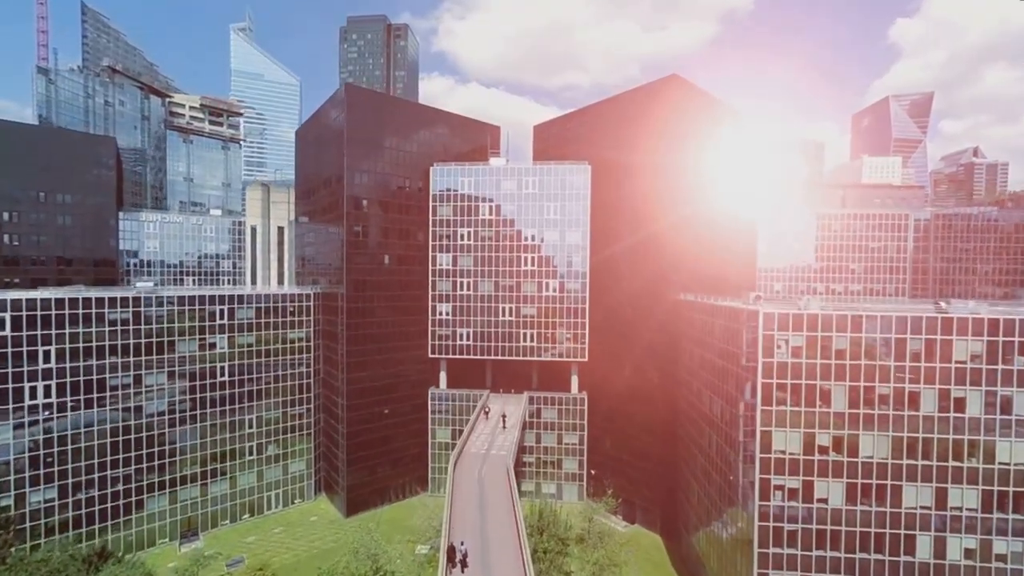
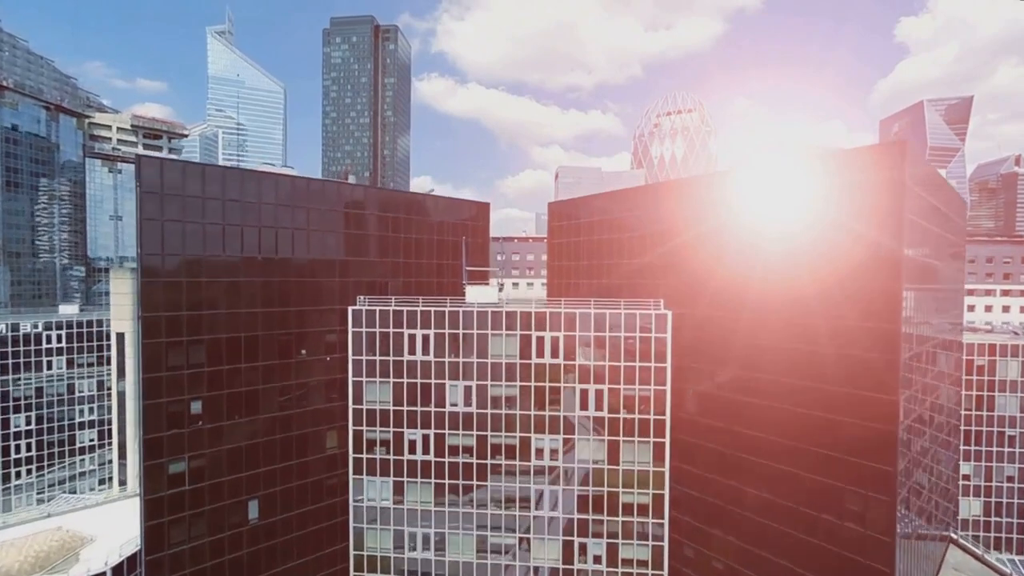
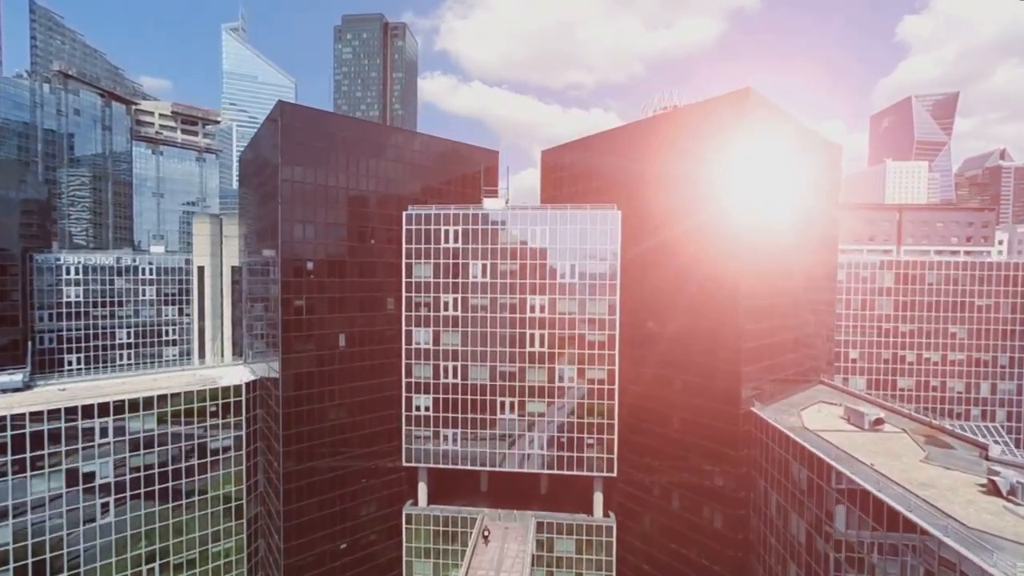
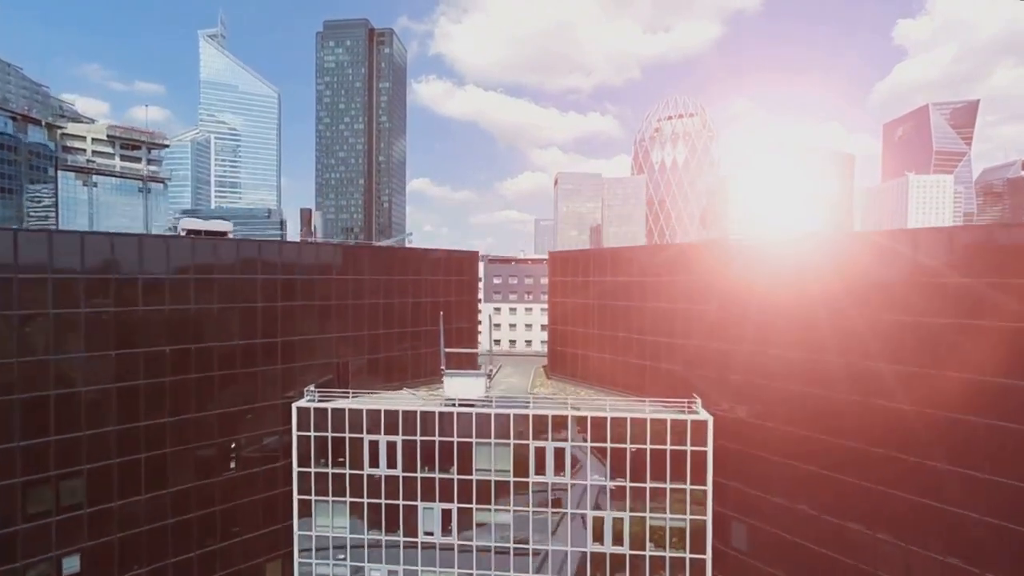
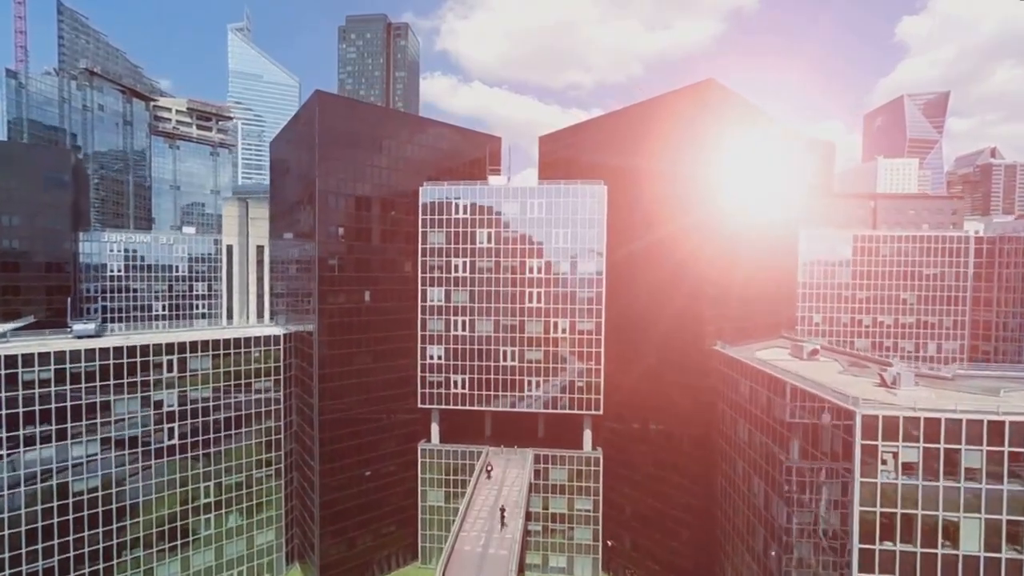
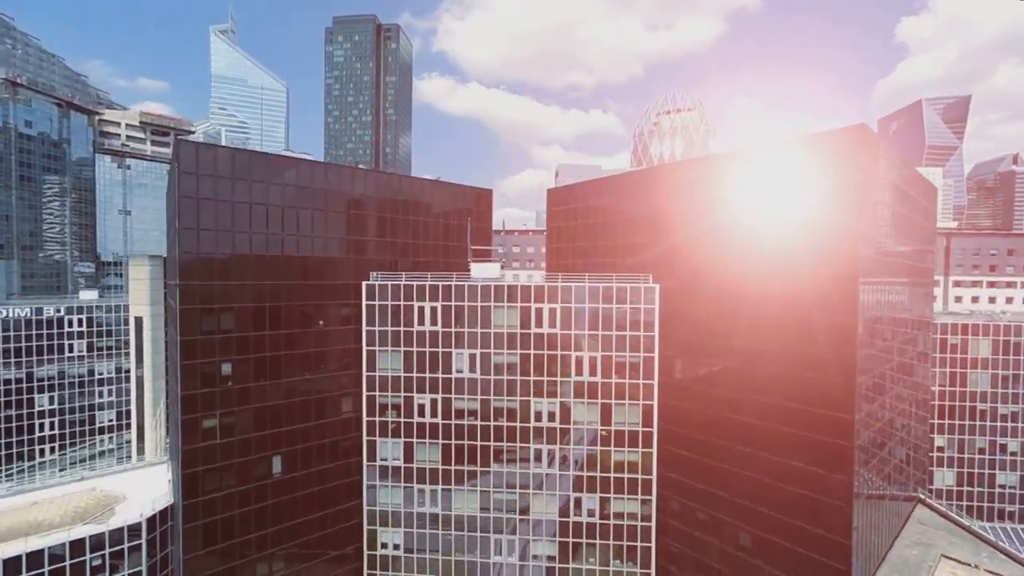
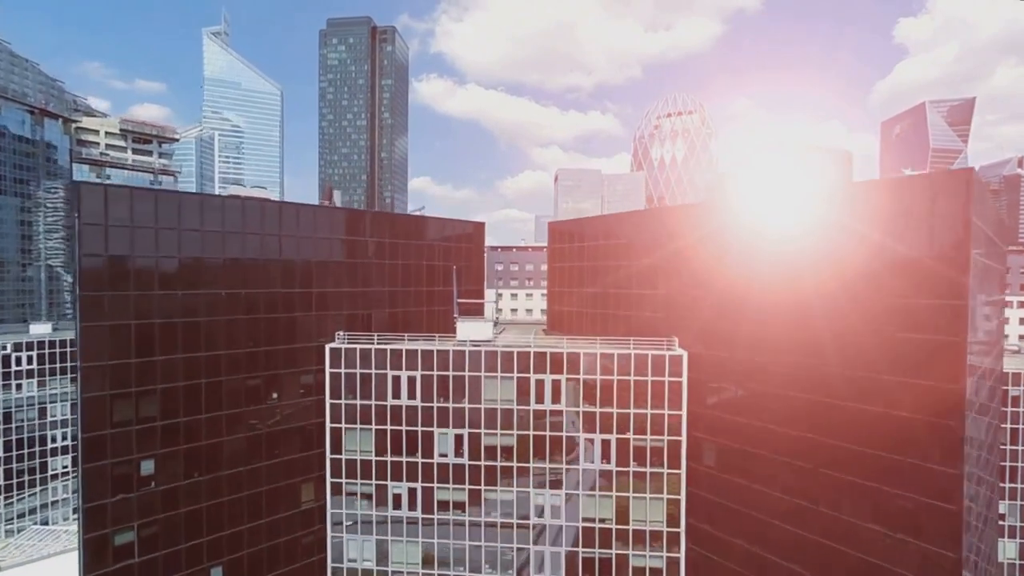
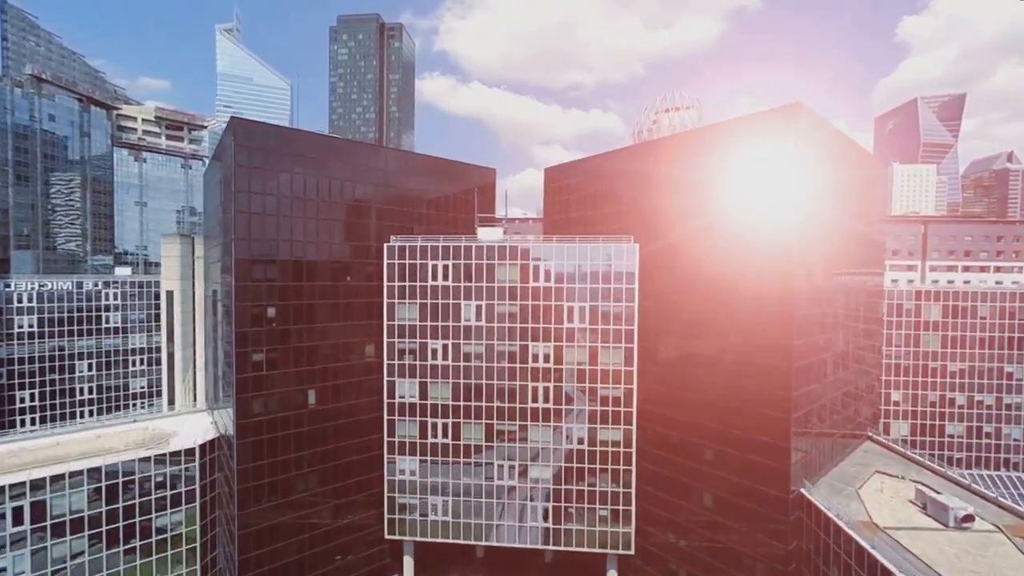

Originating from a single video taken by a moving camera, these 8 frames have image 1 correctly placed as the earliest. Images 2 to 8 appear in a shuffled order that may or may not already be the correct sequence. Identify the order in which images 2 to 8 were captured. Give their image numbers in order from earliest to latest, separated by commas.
5, 3, 8, 6, 2, 7, 4
